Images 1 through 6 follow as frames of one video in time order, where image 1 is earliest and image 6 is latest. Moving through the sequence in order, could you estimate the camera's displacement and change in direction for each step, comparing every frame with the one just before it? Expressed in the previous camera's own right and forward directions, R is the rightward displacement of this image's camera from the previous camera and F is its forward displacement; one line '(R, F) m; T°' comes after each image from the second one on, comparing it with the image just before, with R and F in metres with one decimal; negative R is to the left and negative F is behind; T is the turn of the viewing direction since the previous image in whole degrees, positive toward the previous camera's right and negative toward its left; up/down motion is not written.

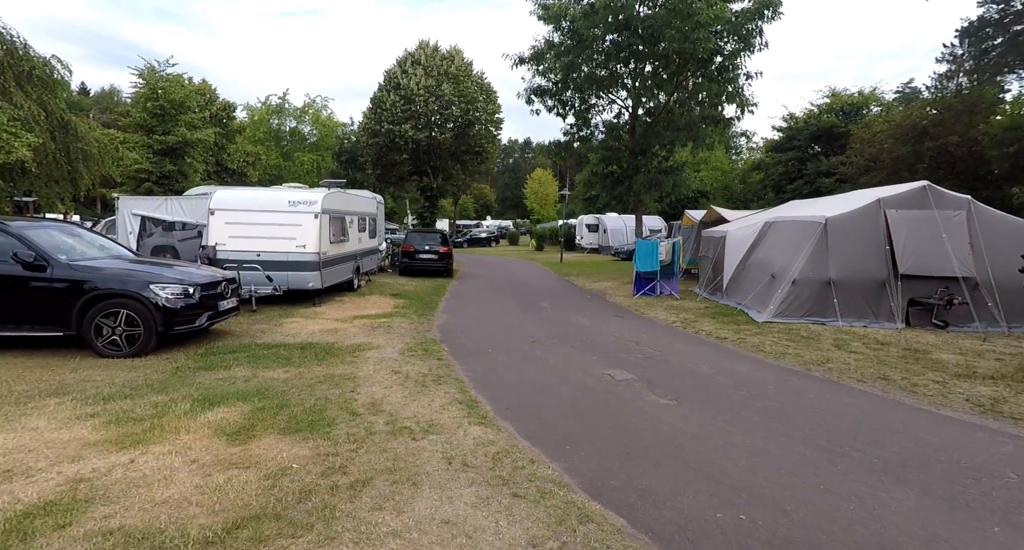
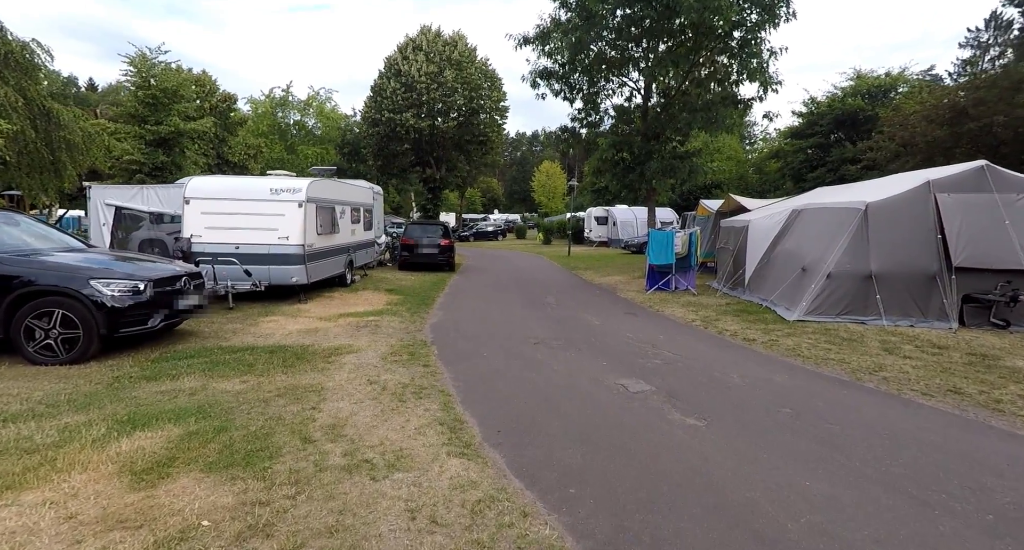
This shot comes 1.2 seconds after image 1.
(+0.1, +1.1) m; -1°
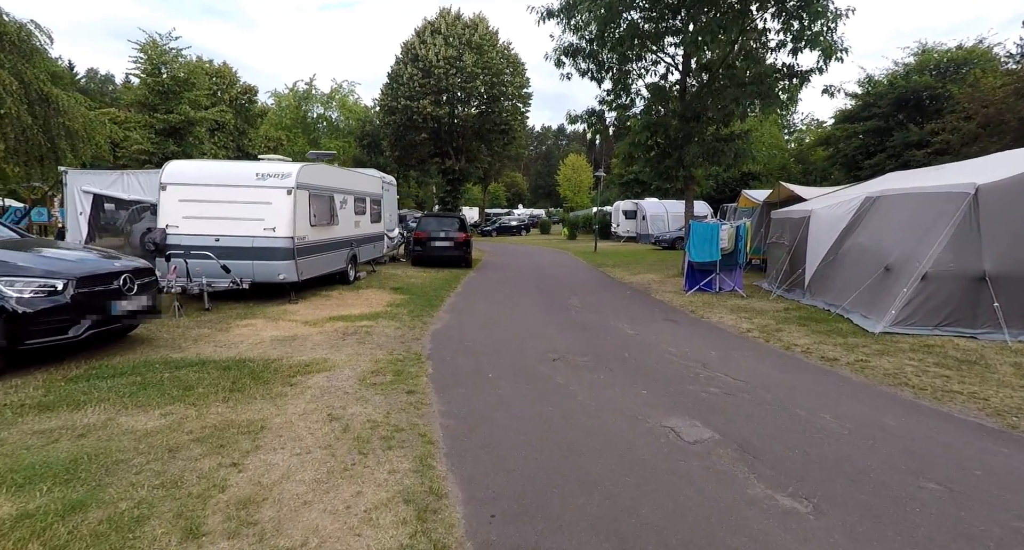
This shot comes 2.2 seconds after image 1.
(+0.1, +1.7) m; -2°
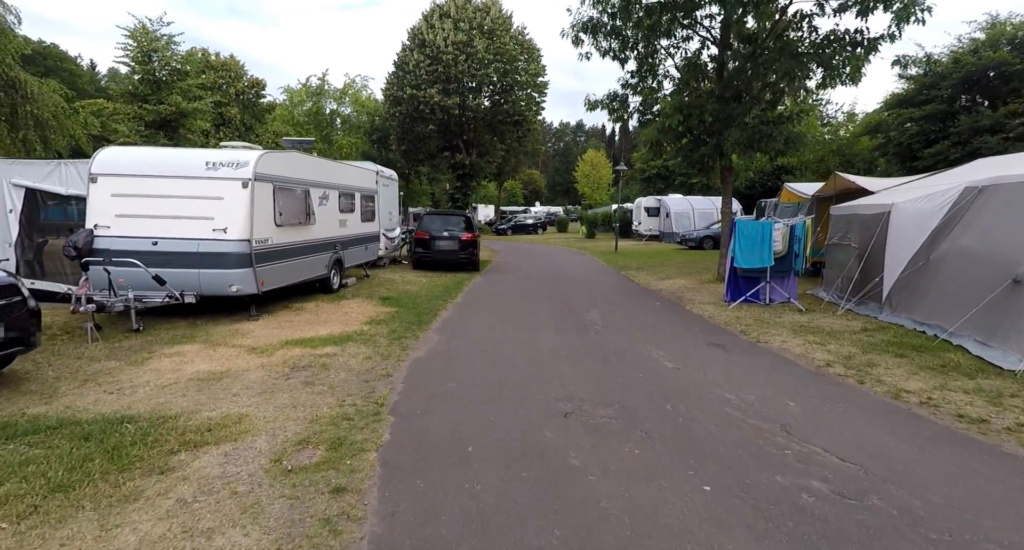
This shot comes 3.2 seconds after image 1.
(+0.2, +2.0) m; -2°
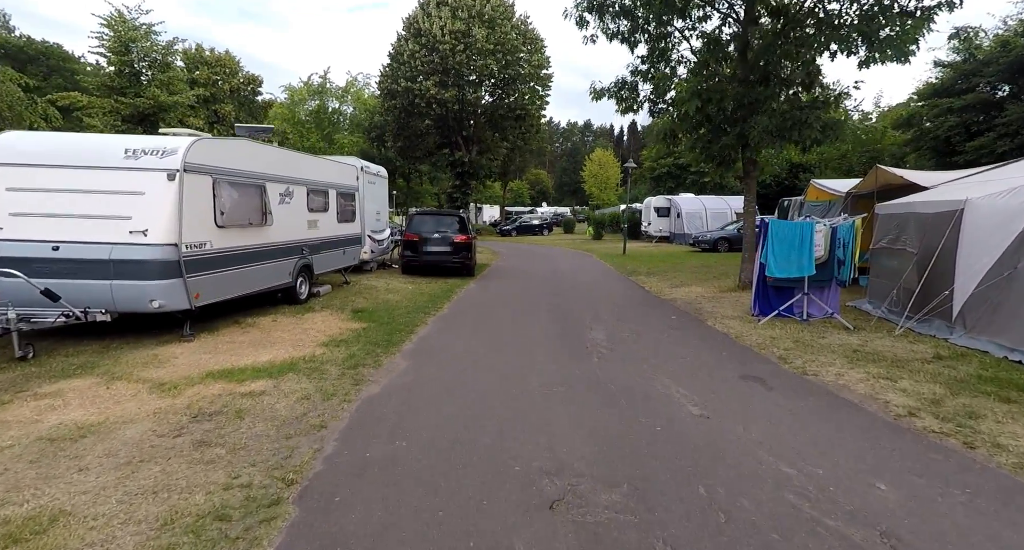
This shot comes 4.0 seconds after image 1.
(+0.3, +1.6) m; -1°
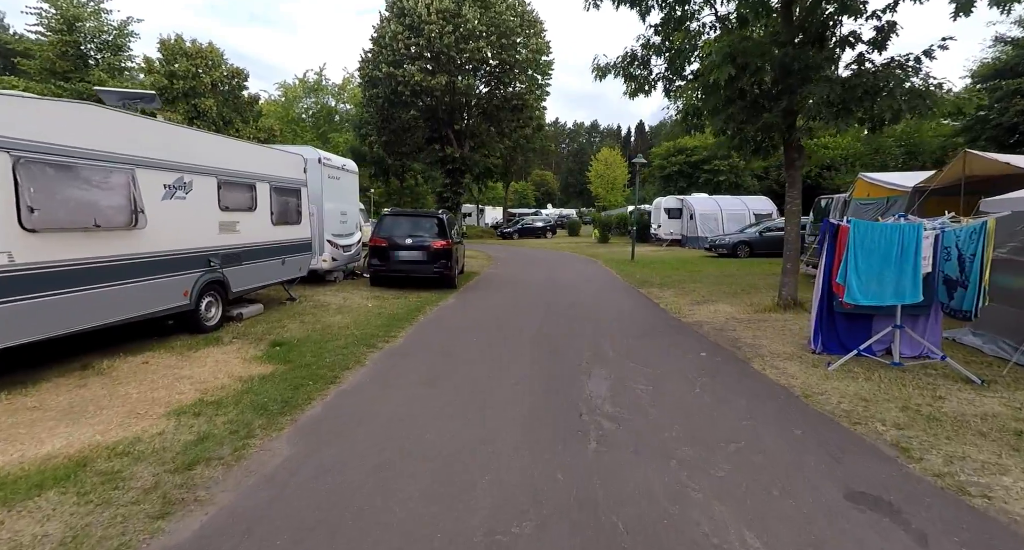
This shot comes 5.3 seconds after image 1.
(+0.4, +2.7) m; -1°
